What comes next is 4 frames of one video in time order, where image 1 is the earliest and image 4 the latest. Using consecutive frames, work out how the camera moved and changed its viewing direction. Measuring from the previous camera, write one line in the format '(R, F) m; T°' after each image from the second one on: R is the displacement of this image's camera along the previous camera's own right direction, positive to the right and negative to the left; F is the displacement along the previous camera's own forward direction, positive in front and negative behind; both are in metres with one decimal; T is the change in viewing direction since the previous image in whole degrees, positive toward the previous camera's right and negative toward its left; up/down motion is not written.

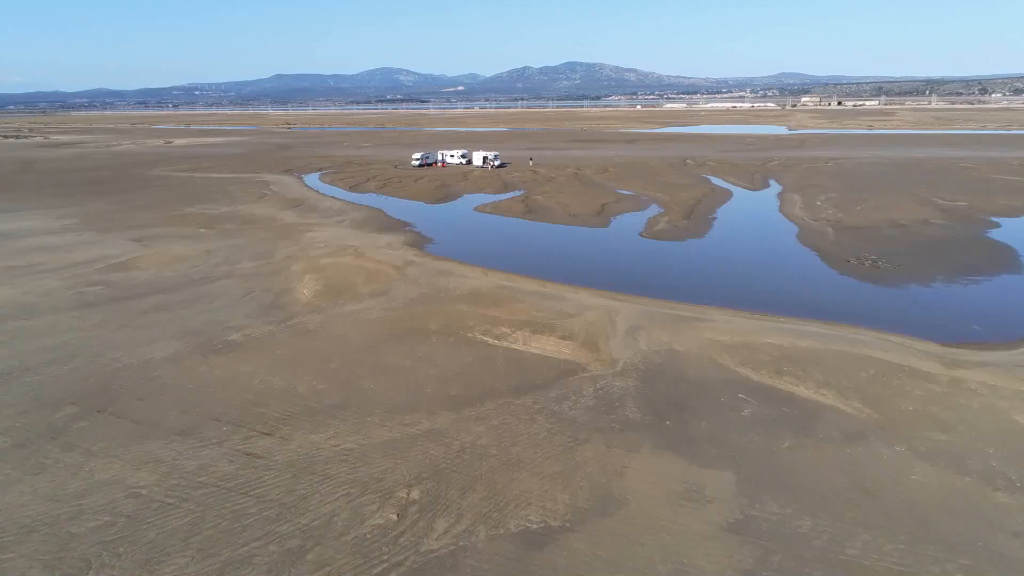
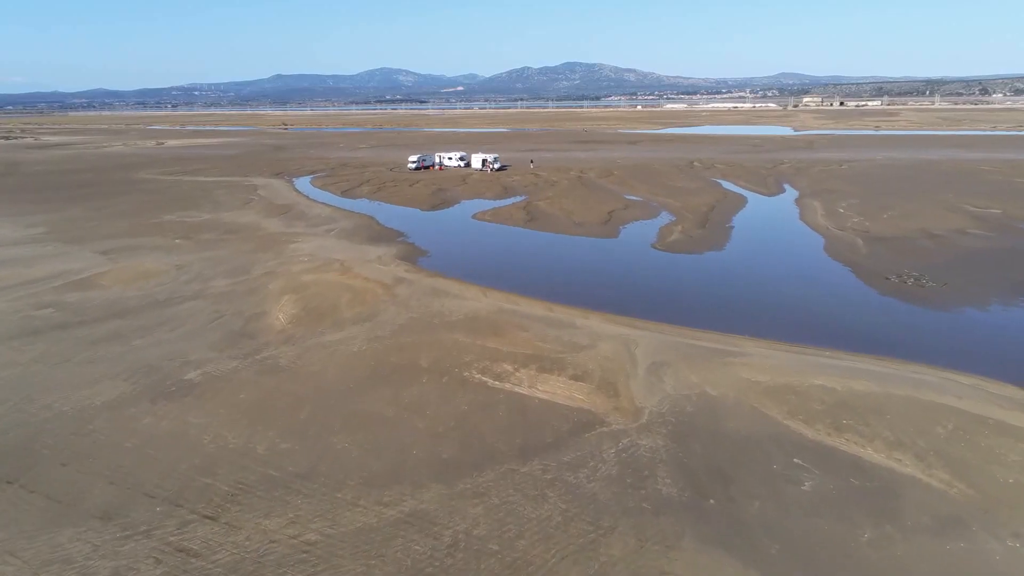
(-0.1, +2.2) m; 0°
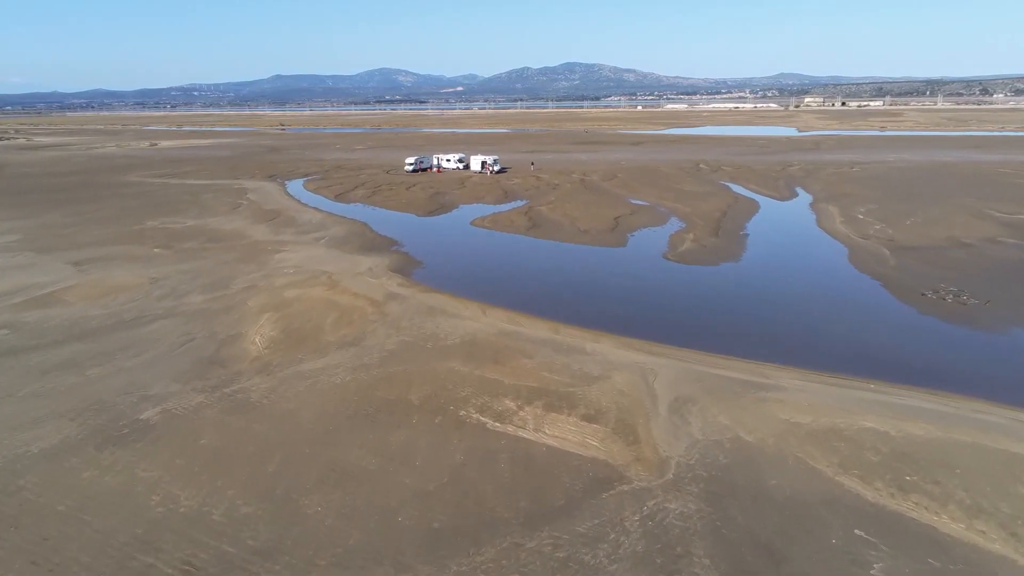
(-0.1, +1.7) m; 0°
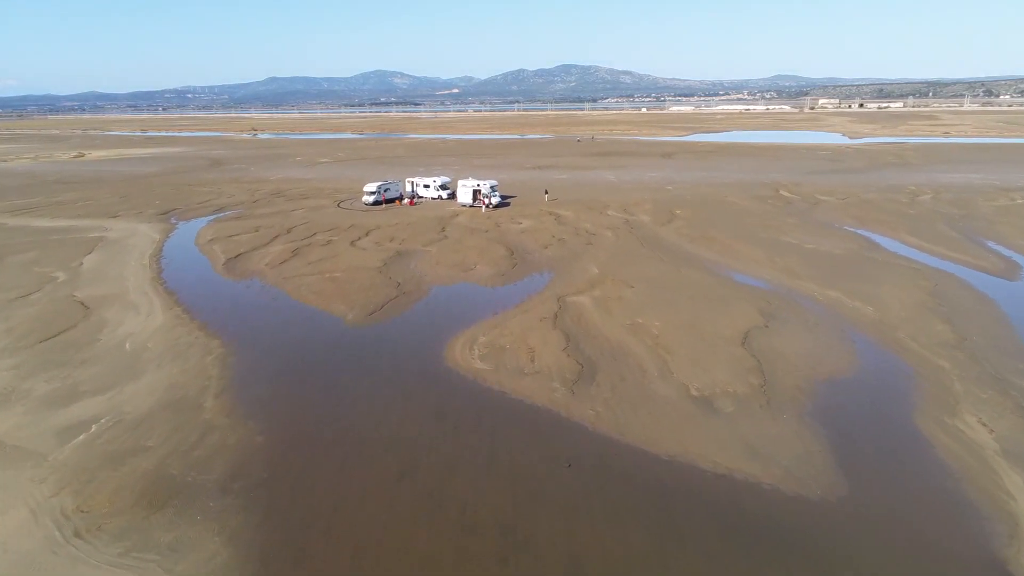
(-0.9, +15.6) m; +1°
